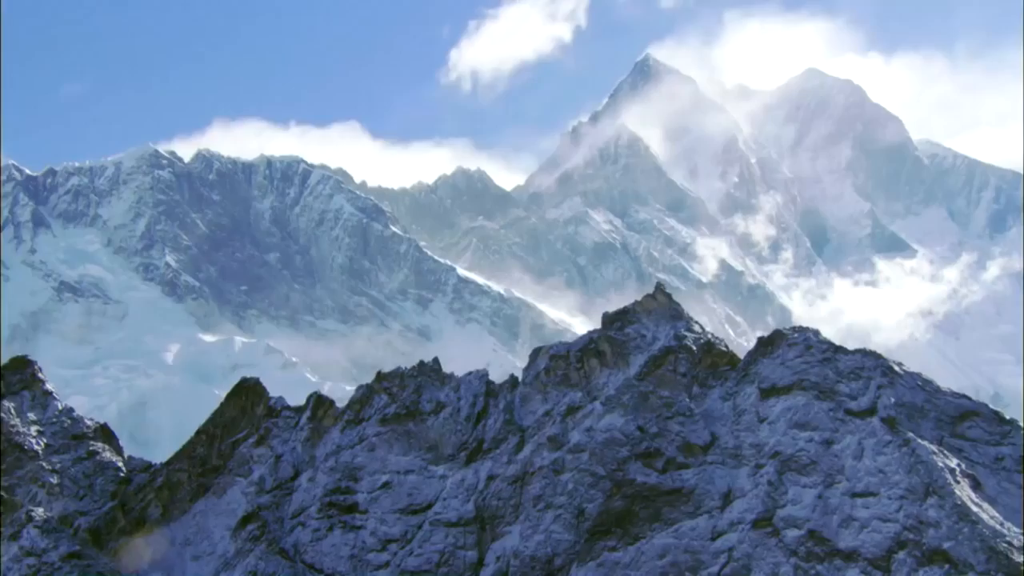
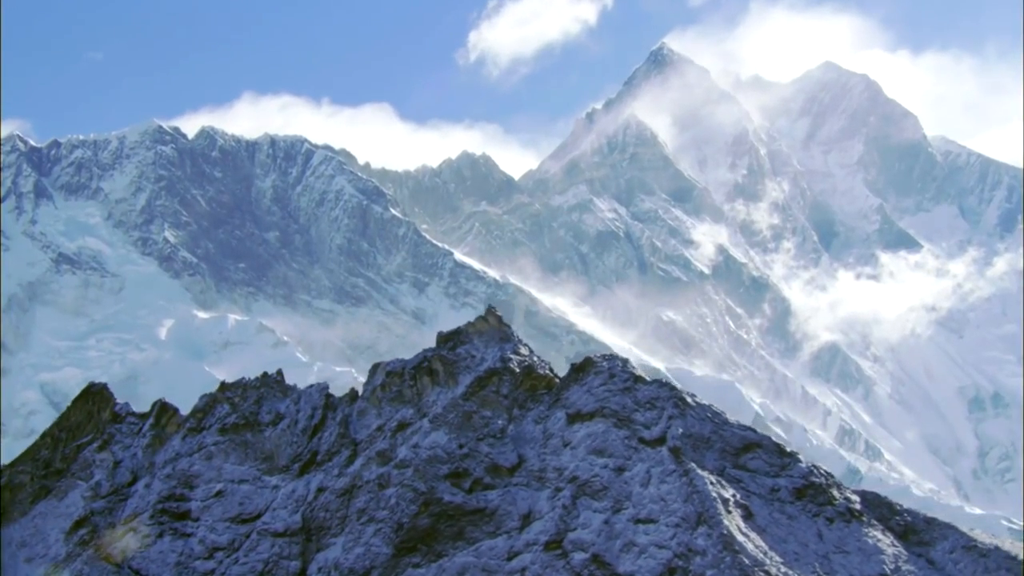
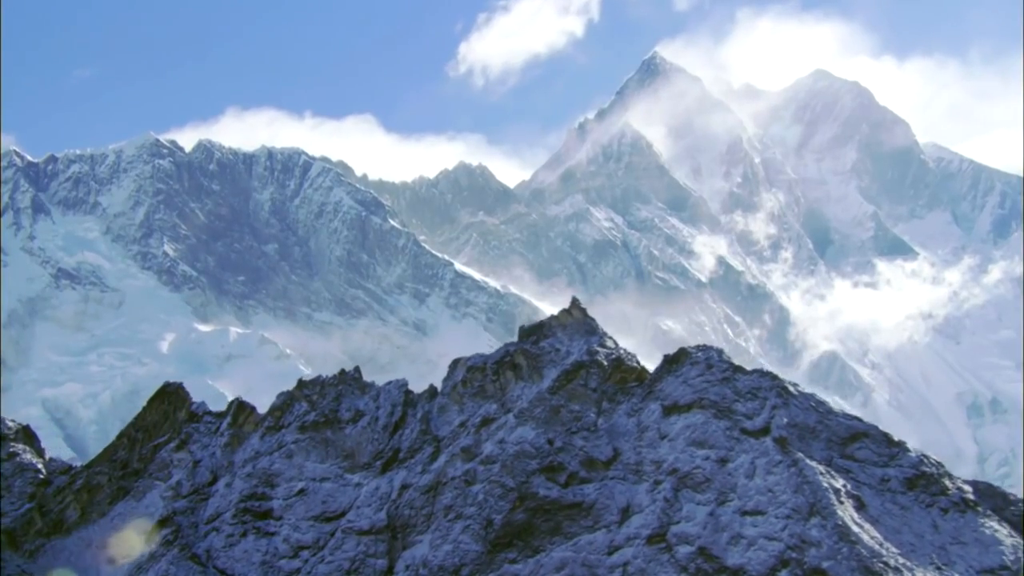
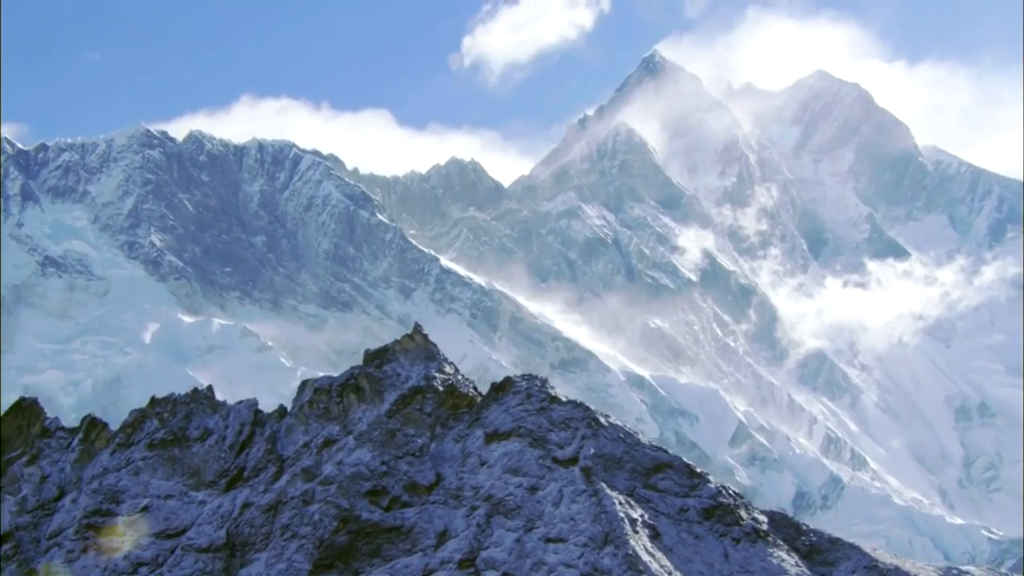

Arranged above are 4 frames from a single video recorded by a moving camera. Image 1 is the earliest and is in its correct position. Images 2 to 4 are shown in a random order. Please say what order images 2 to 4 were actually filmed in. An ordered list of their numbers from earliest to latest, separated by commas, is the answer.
3, 2, 4
